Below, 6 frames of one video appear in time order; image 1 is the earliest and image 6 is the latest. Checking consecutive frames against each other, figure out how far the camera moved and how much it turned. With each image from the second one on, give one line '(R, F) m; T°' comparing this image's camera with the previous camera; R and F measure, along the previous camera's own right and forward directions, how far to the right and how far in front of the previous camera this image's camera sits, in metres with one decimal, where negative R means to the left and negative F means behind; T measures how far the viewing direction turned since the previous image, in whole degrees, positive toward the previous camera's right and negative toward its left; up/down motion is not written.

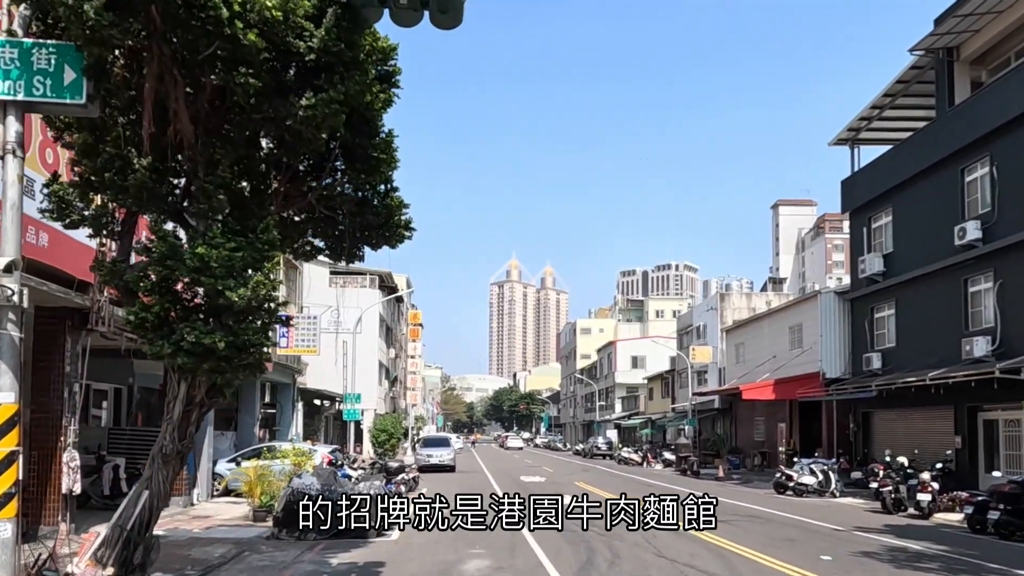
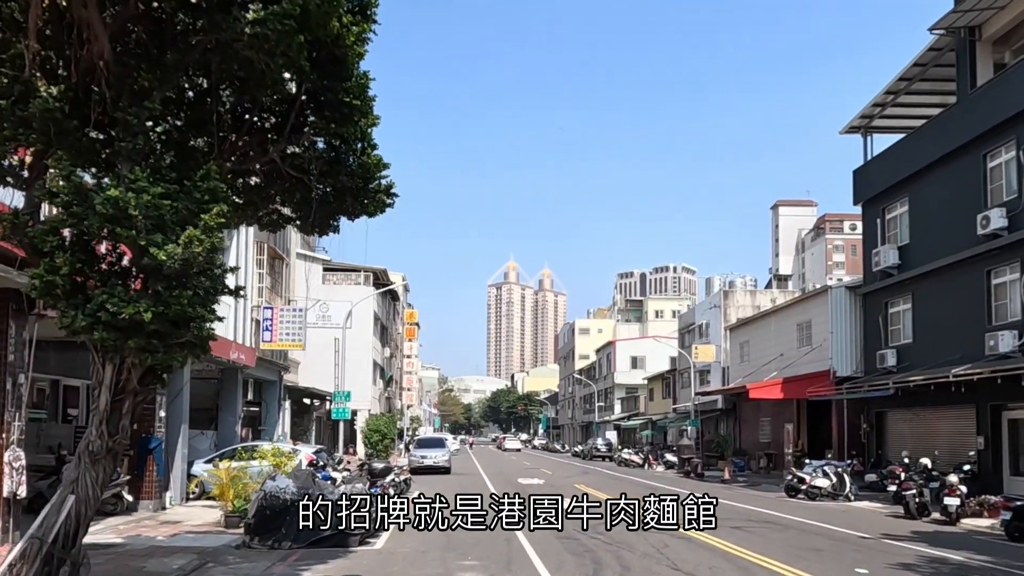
(0.0, +1.4) m; 0°
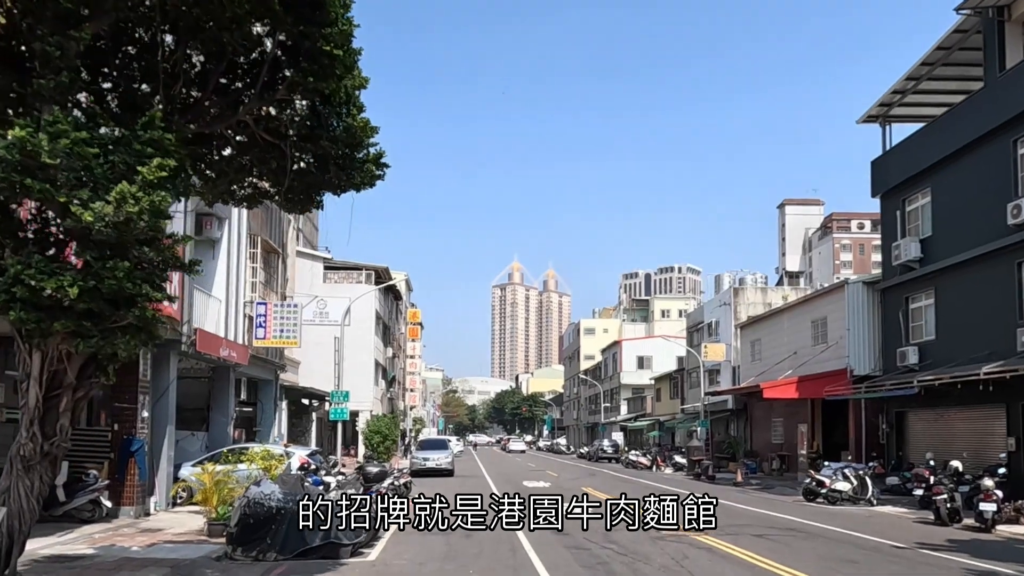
(0.0, +1.2) m; 0°
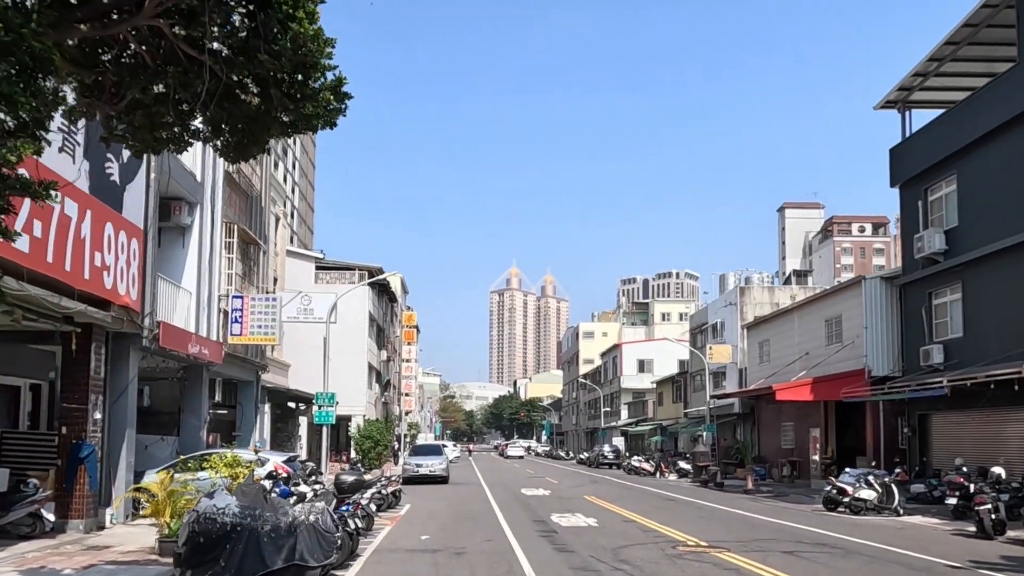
(0.0, +1.8) m; 0°
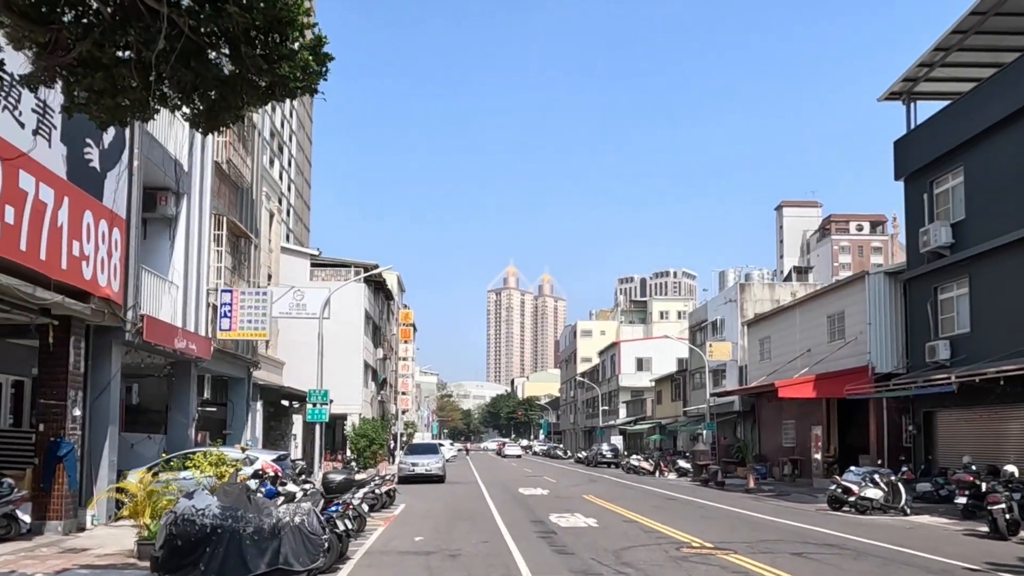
(0.0, +0.6) m; 0°
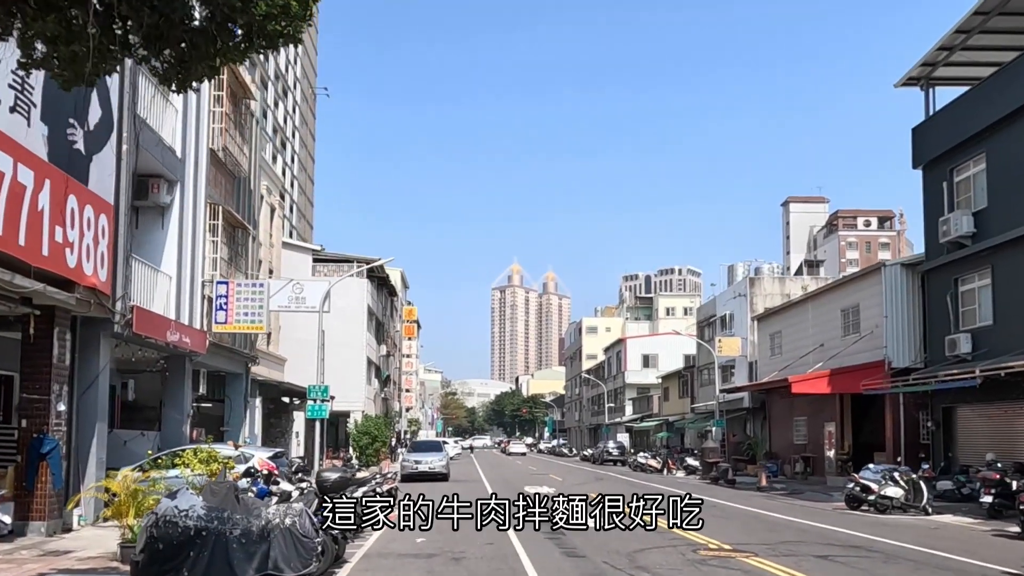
(0.0, +0.8) m; 0°
